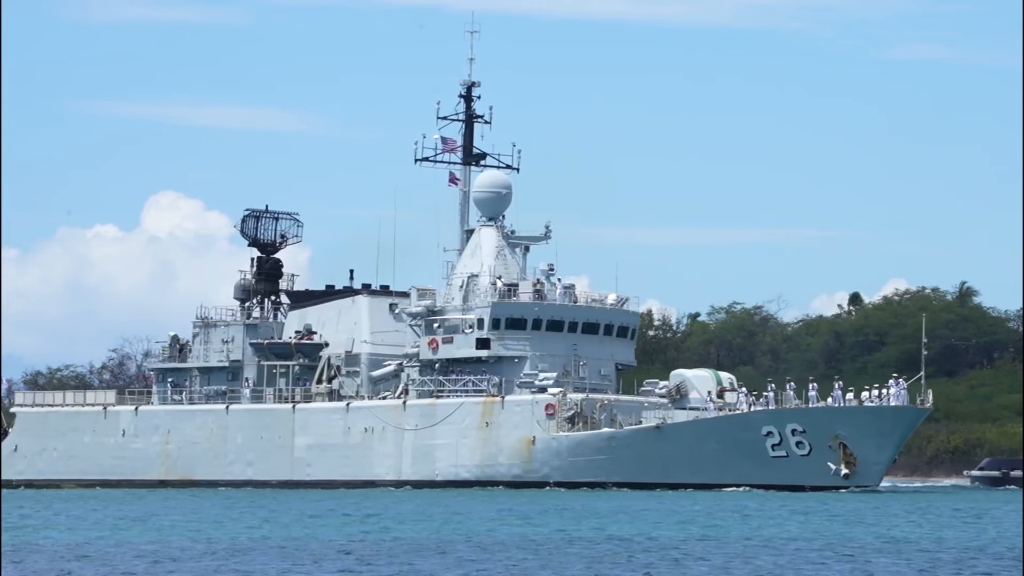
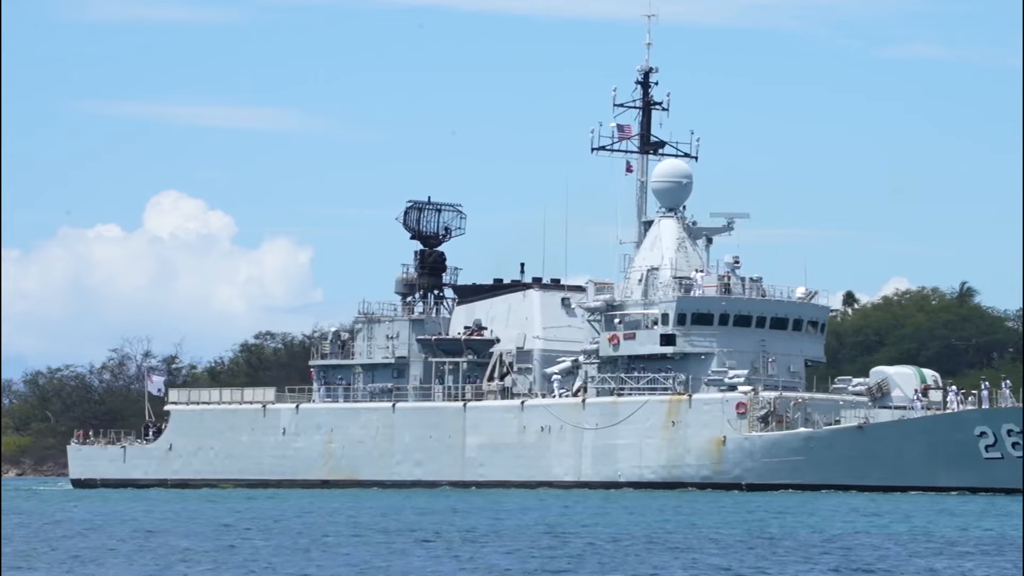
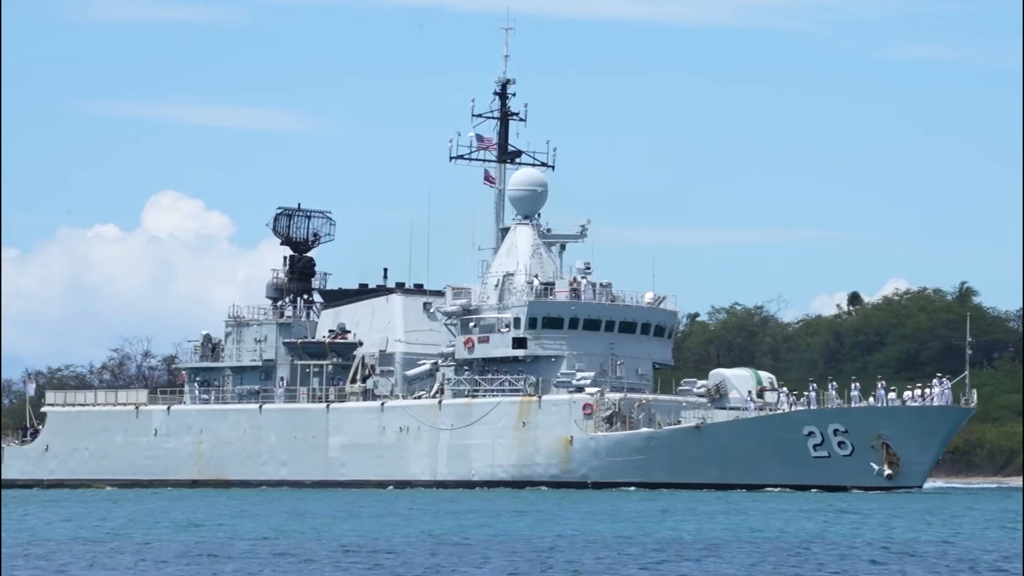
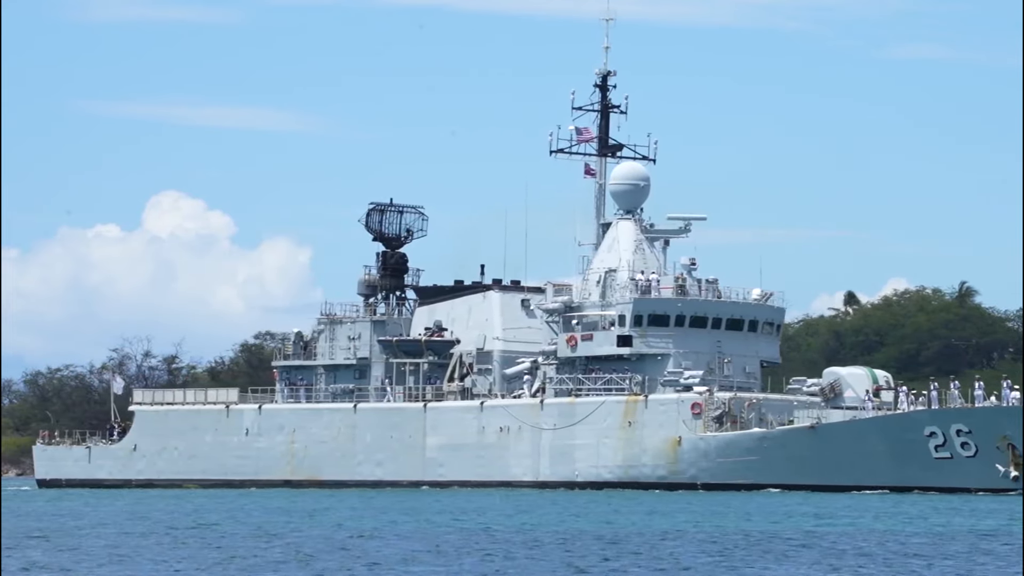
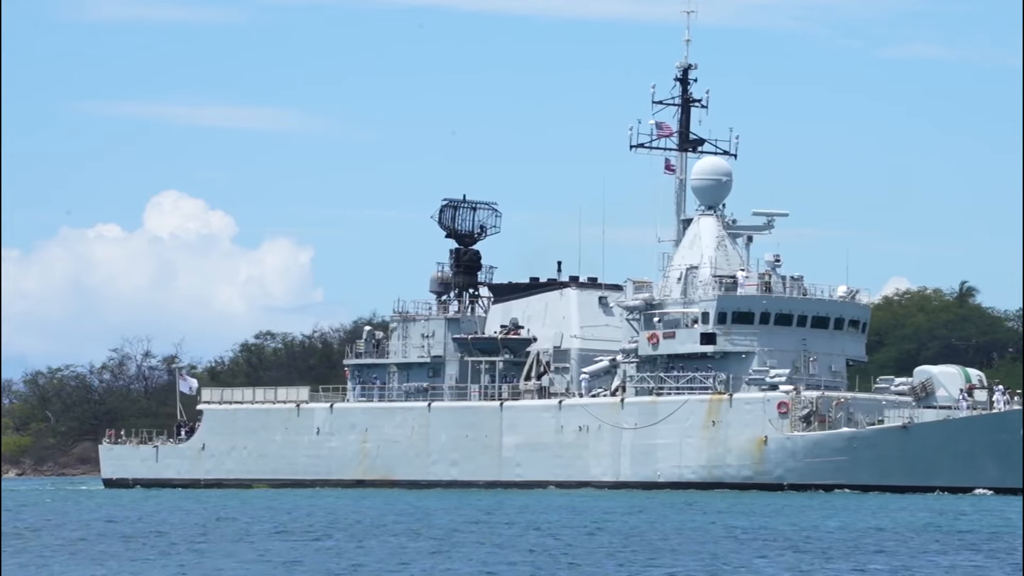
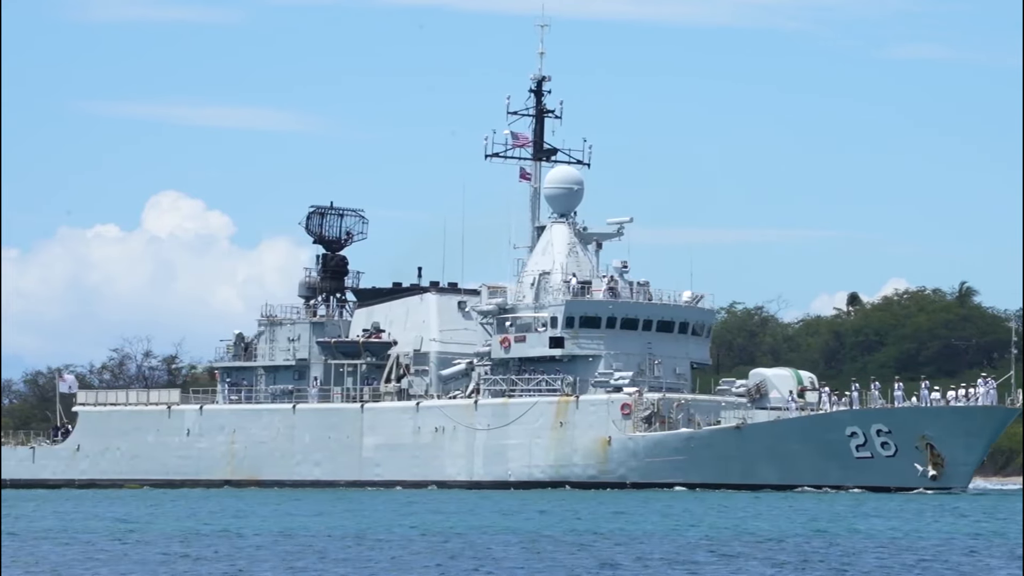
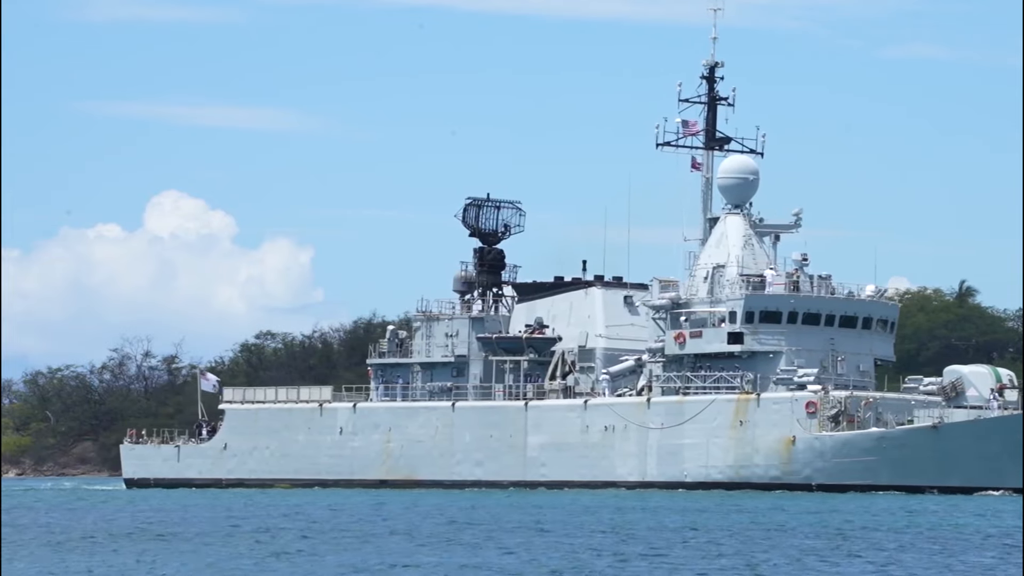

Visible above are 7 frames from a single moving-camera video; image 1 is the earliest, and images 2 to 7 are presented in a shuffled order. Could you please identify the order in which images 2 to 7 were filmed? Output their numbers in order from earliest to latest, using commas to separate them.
3, 6, 4, 2, 5, 7
